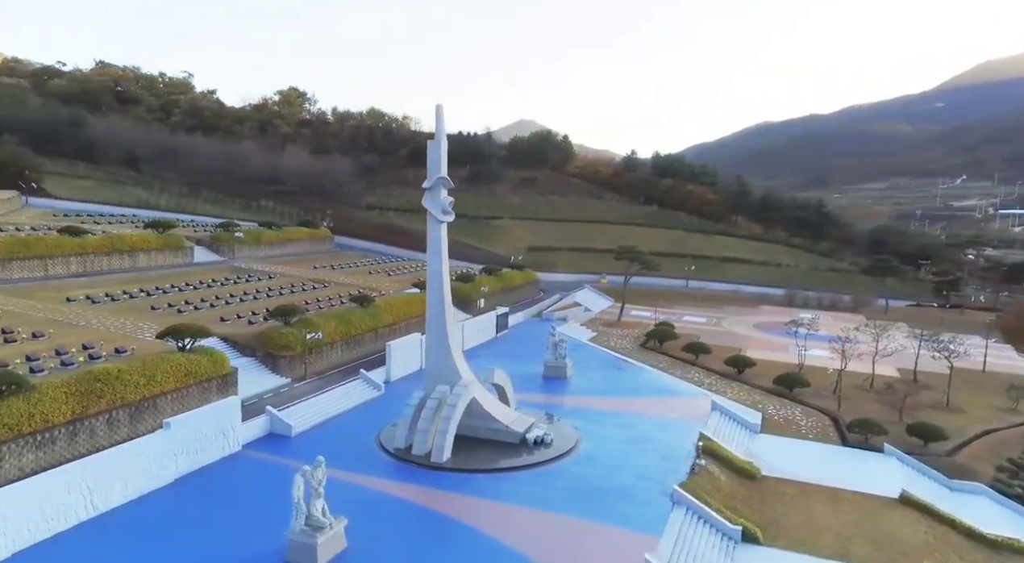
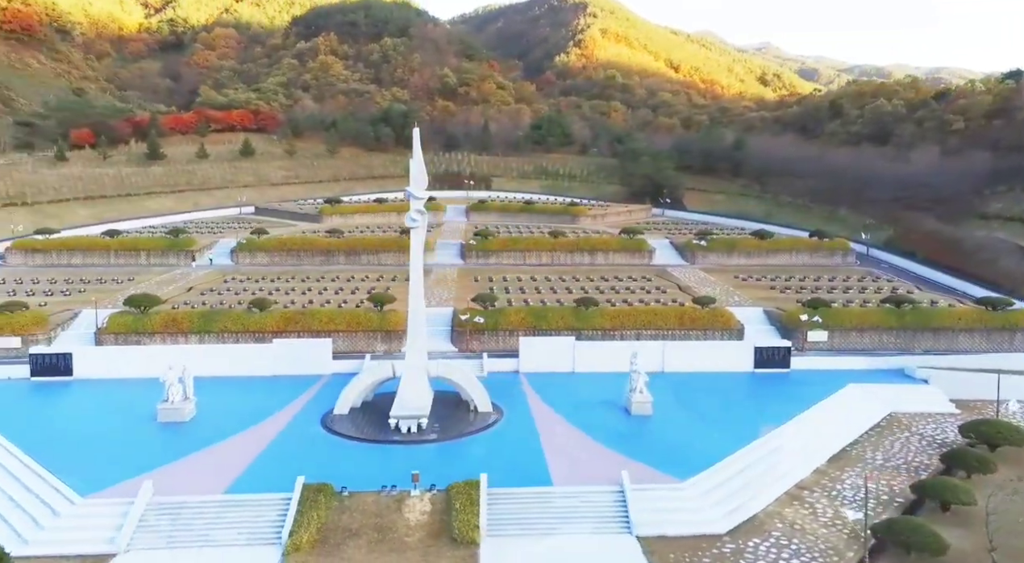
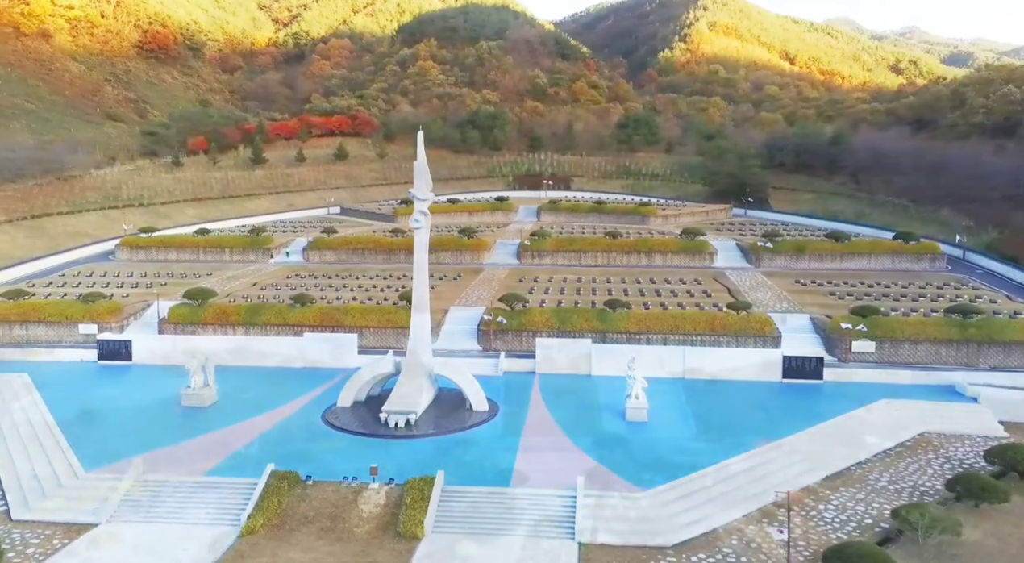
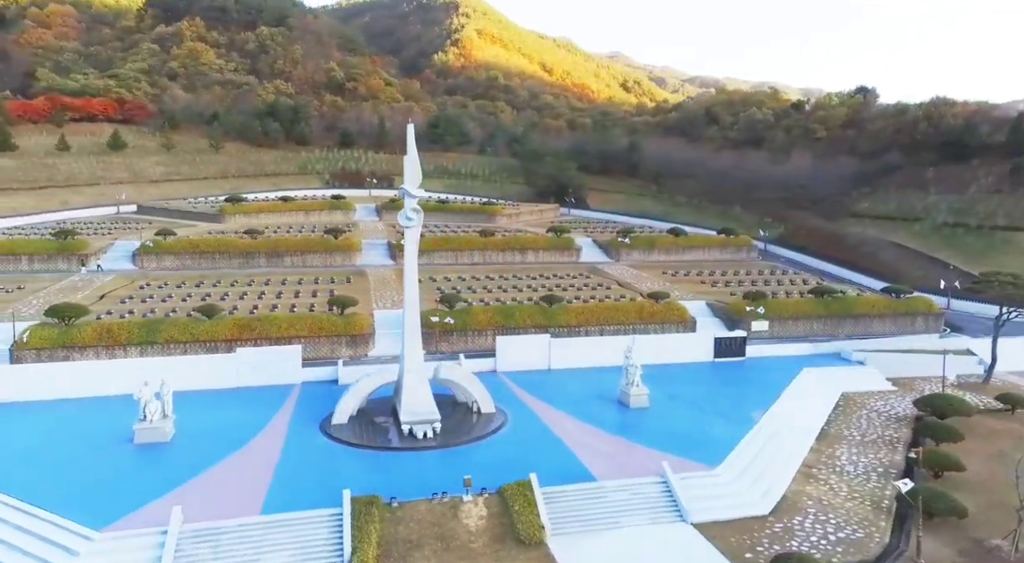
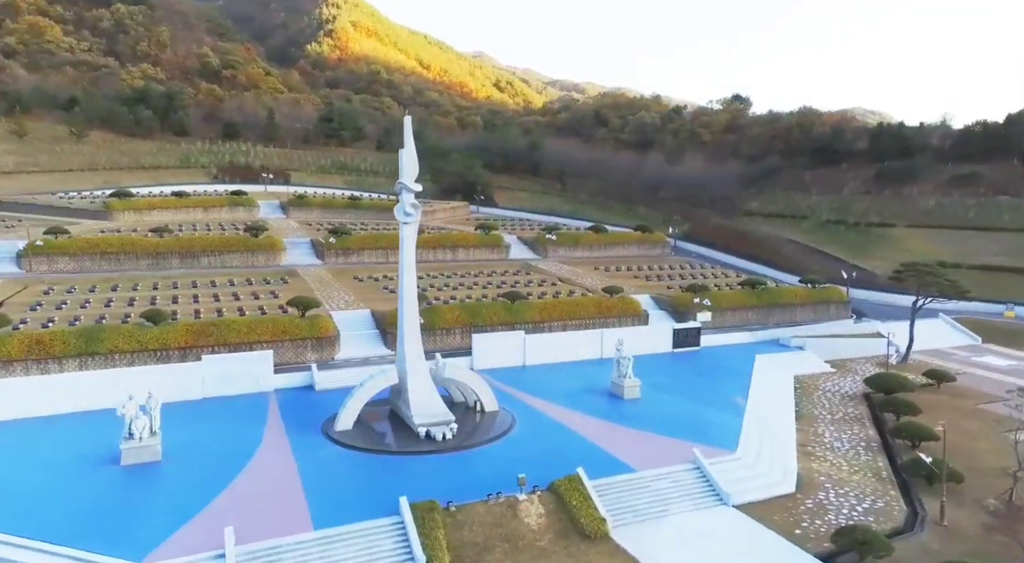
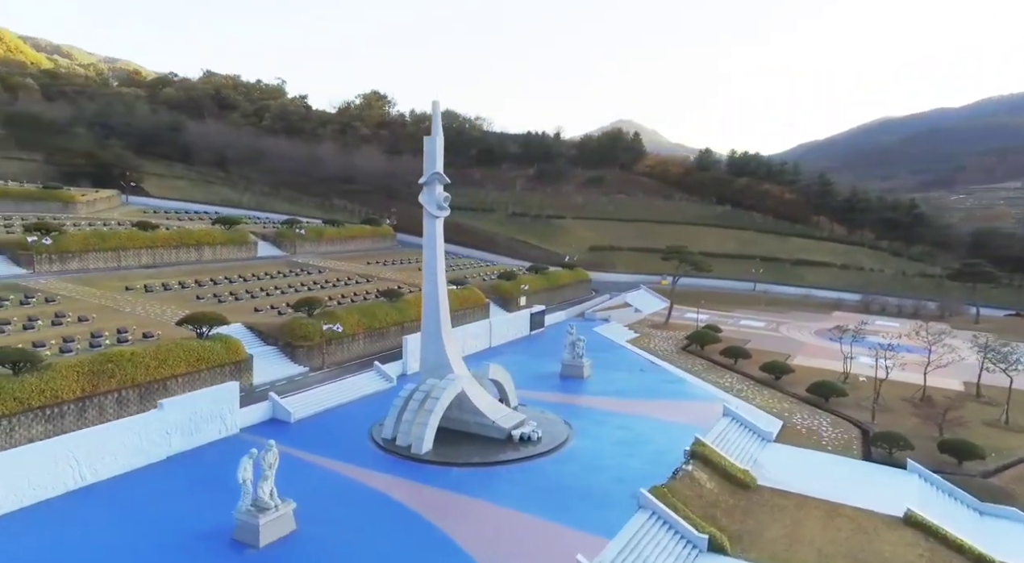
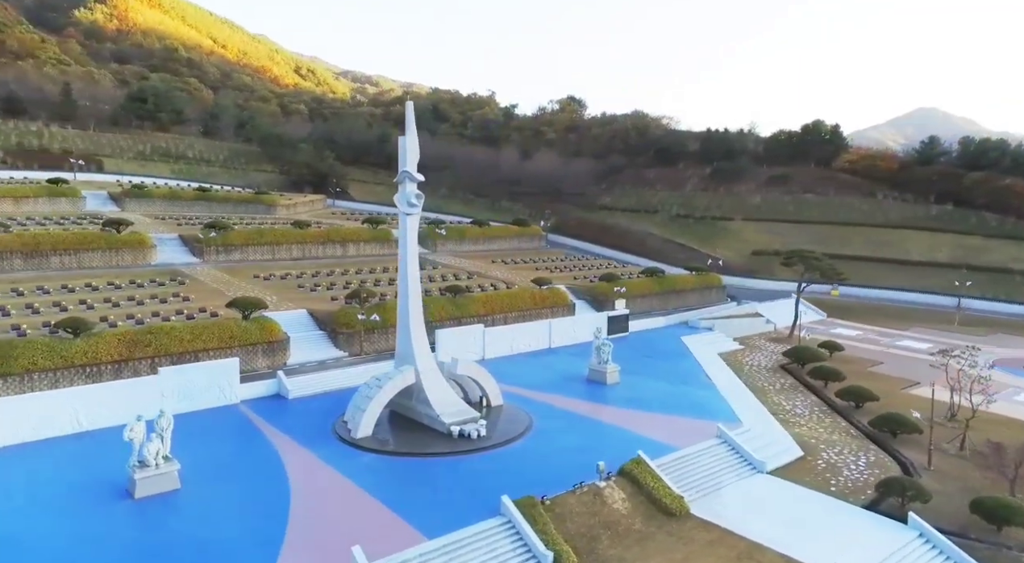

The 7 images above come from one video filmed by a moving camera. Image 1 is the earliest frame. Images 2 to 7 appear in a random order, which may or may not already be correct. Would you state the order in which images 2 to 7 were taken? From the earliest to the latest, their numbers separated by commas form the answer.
6, 7, 5, 4, 2, 3
